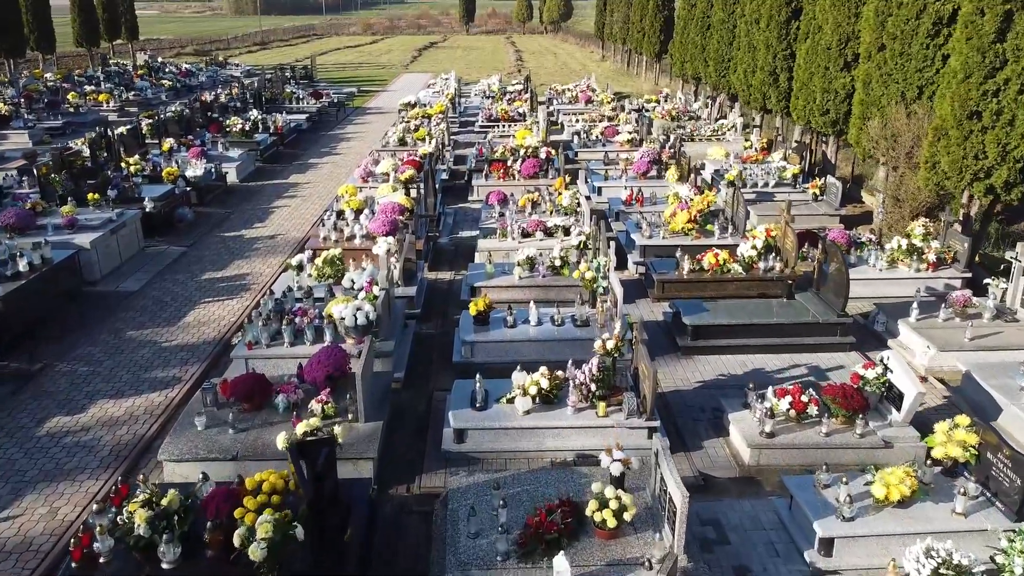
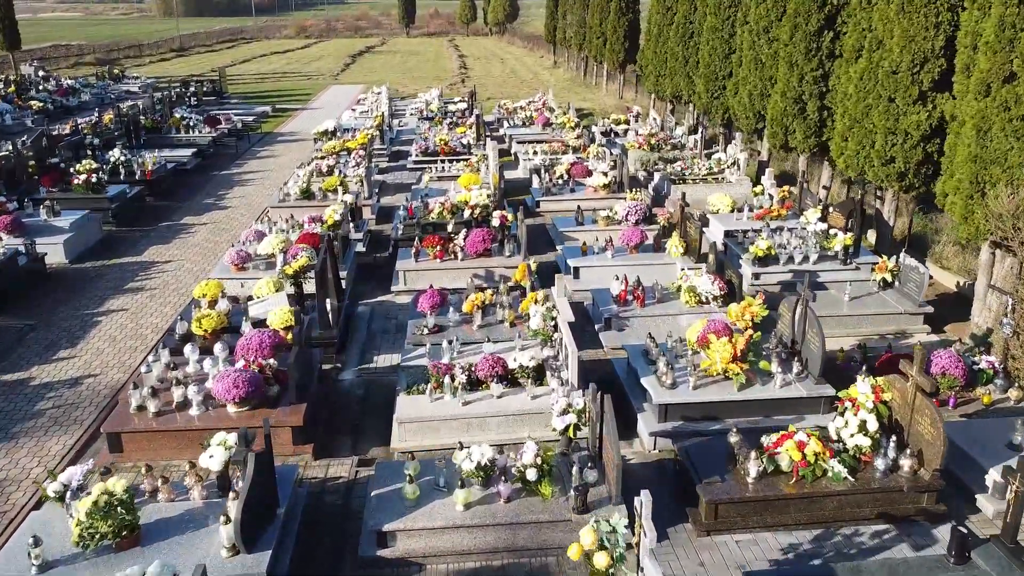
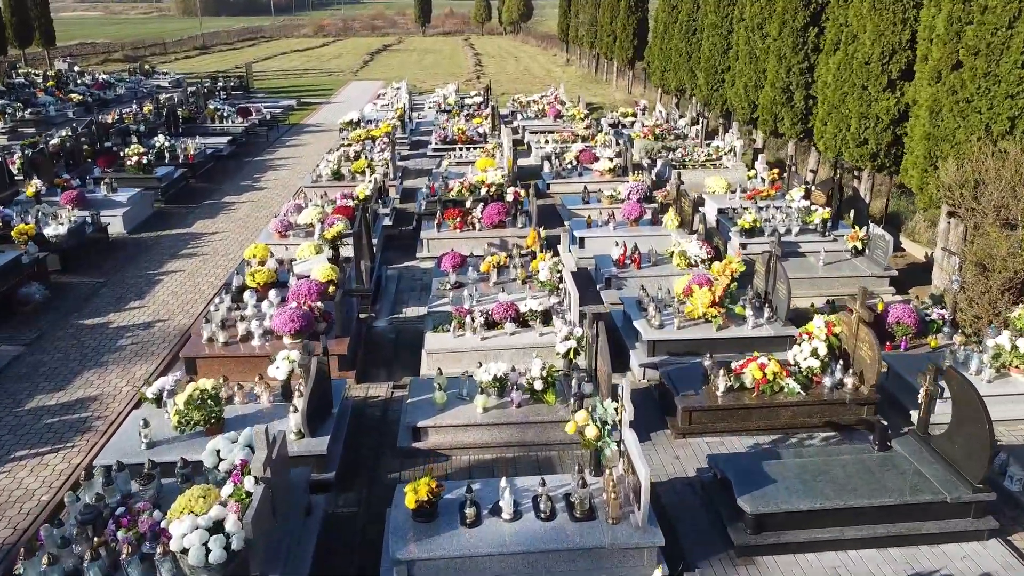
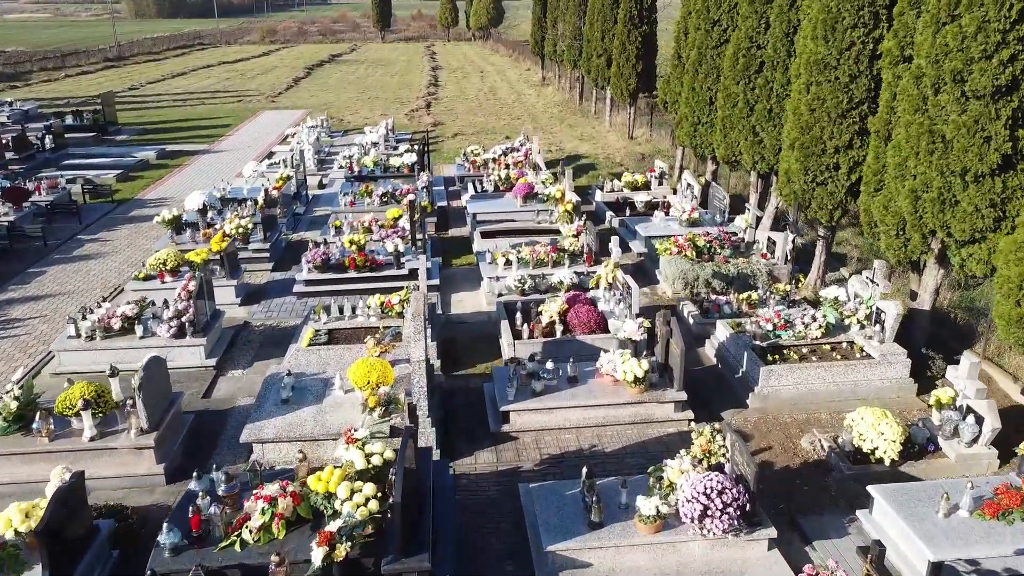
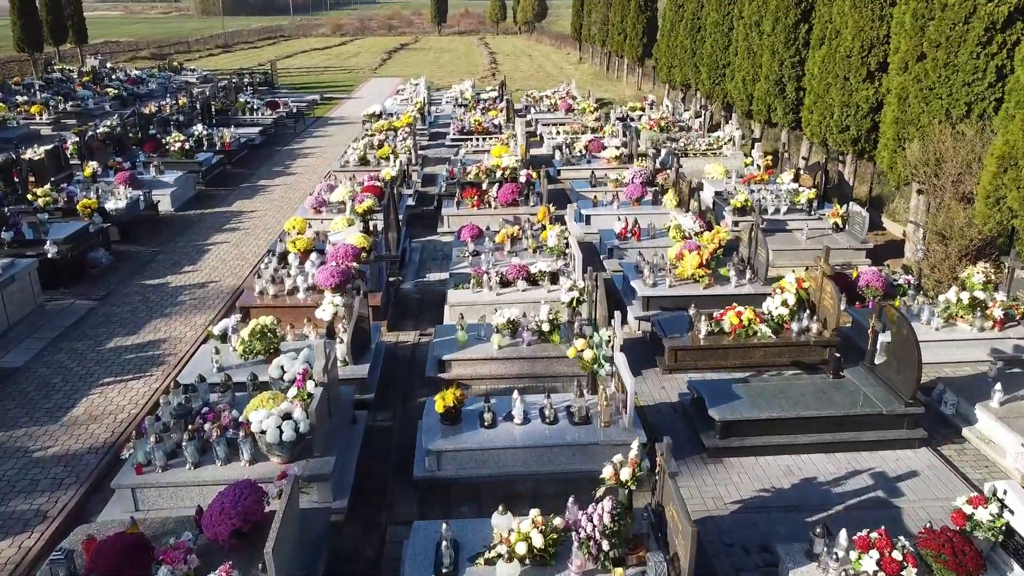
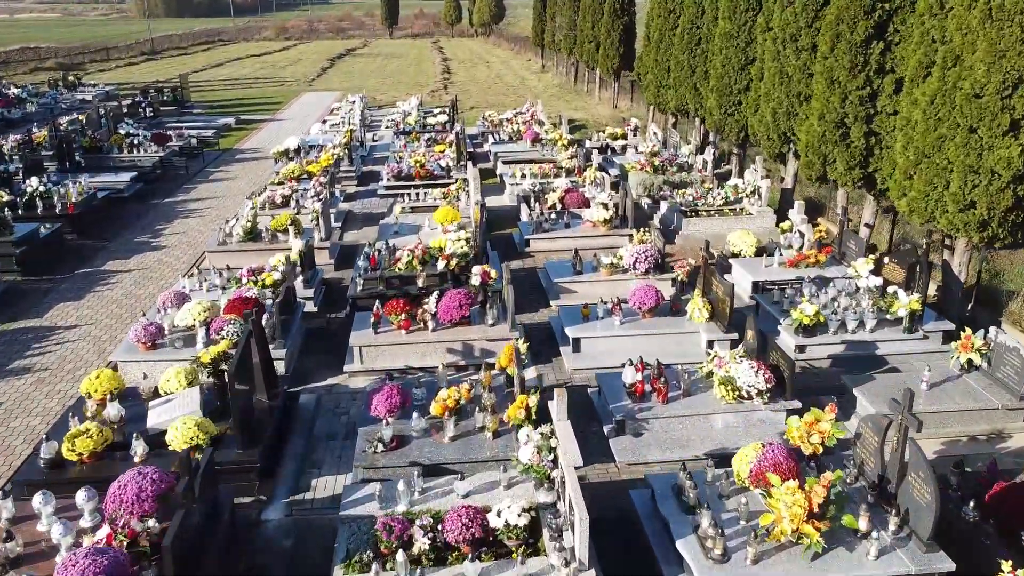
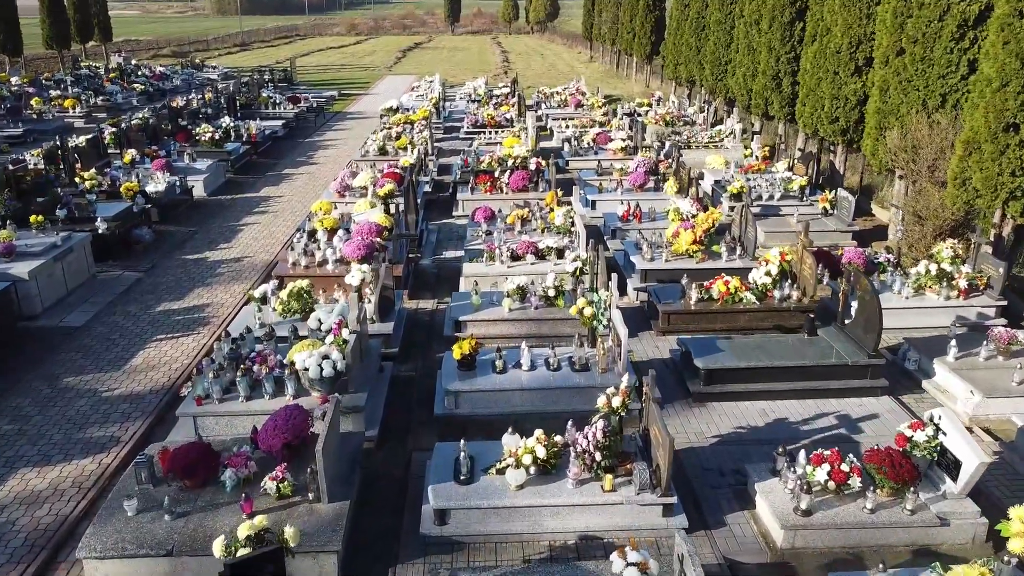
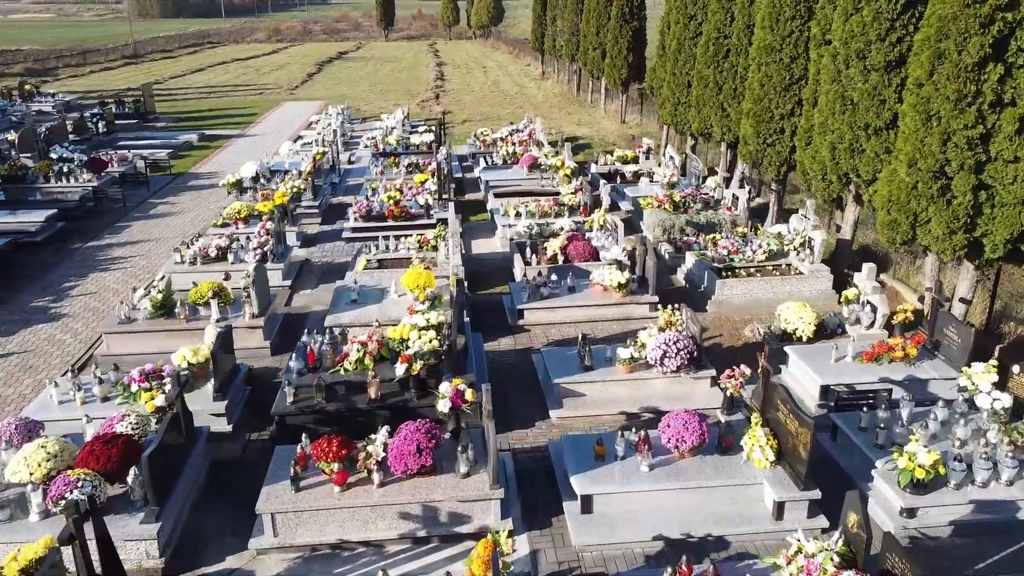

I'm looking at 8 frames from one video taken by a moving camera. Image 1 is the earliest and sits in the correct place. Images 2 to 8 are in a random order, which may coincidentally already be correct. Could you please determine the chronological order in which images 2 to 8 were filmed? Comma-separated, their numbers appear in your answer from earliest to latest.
7, 5, 3, 2, 6, 8, 4
